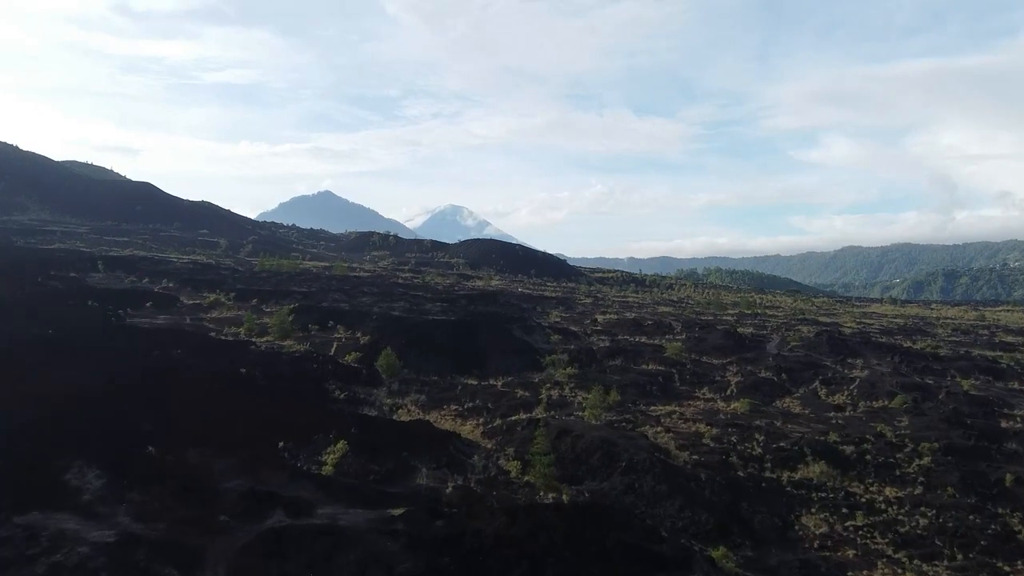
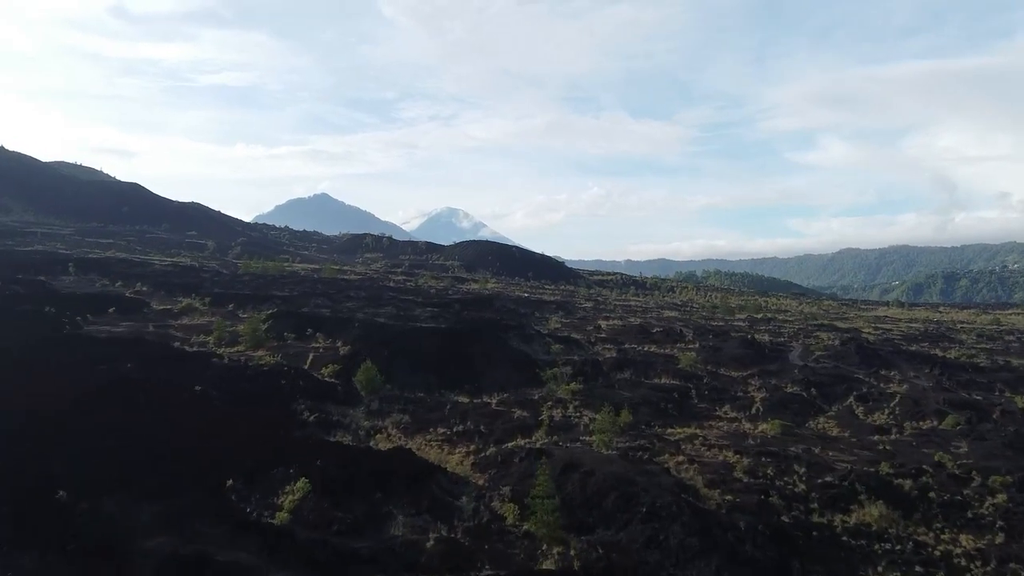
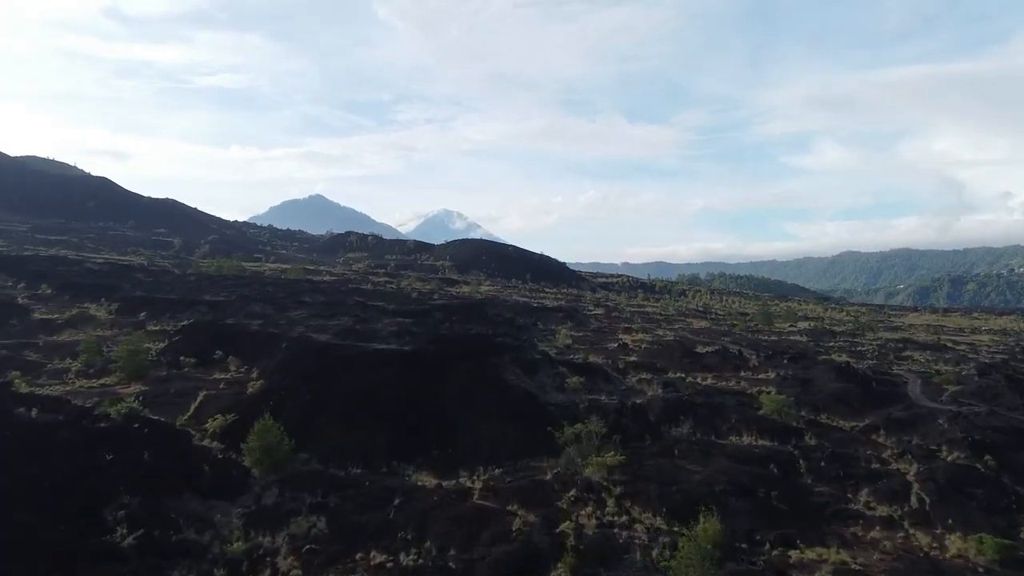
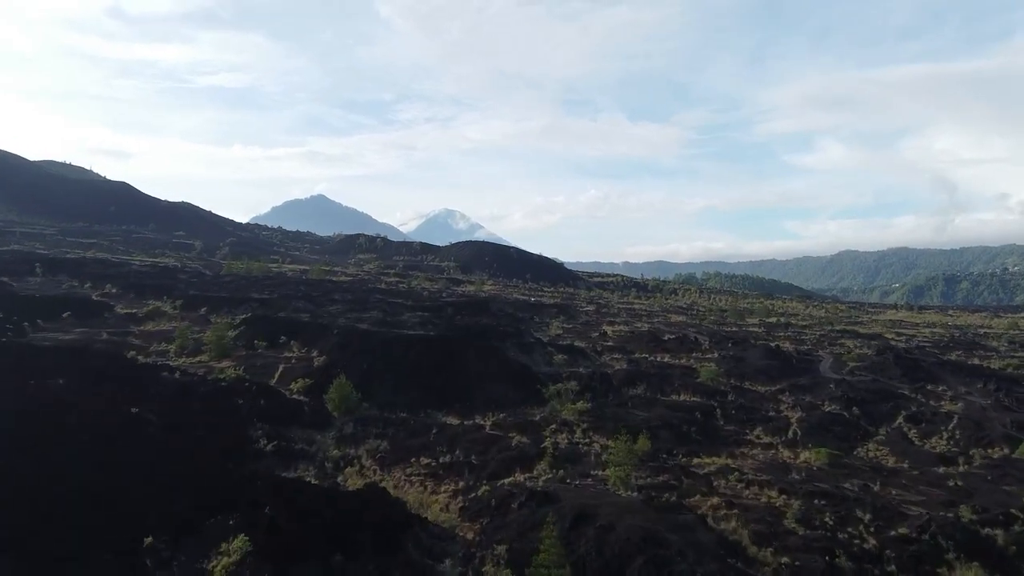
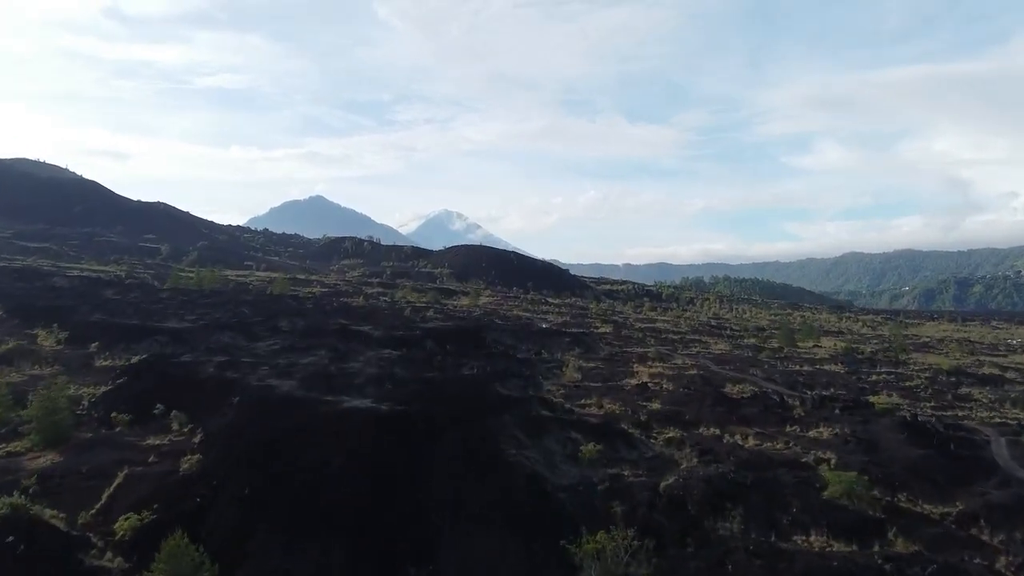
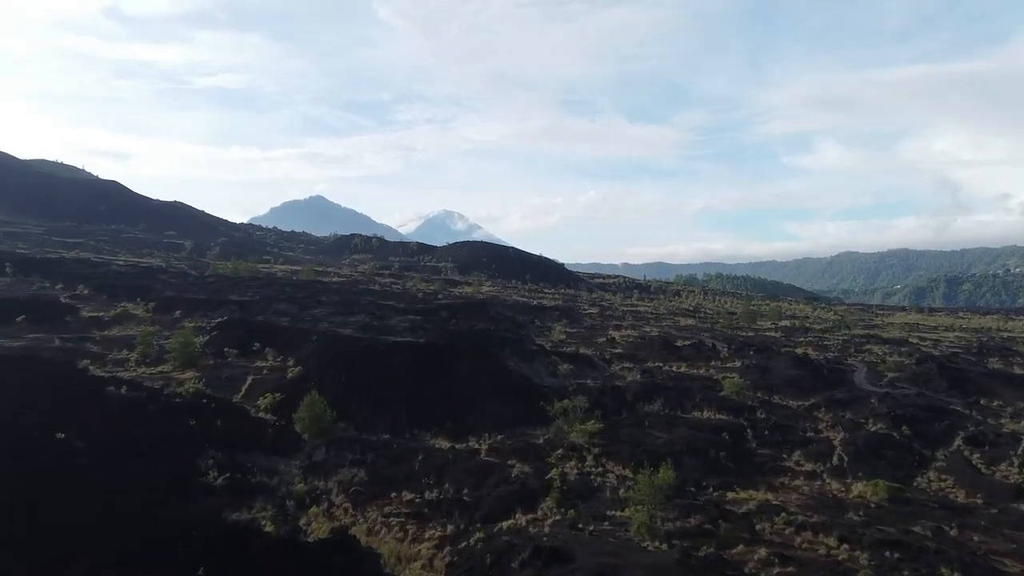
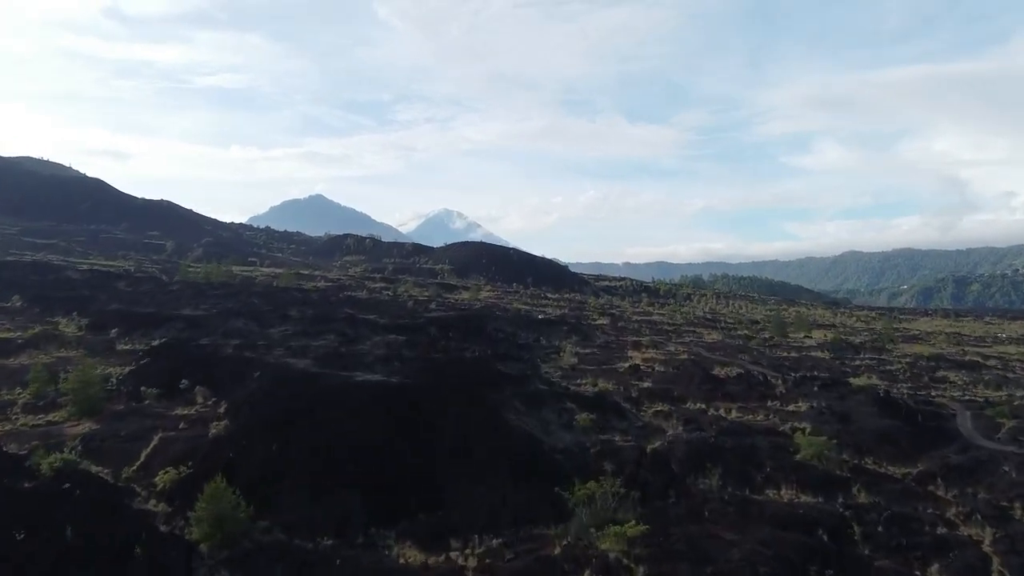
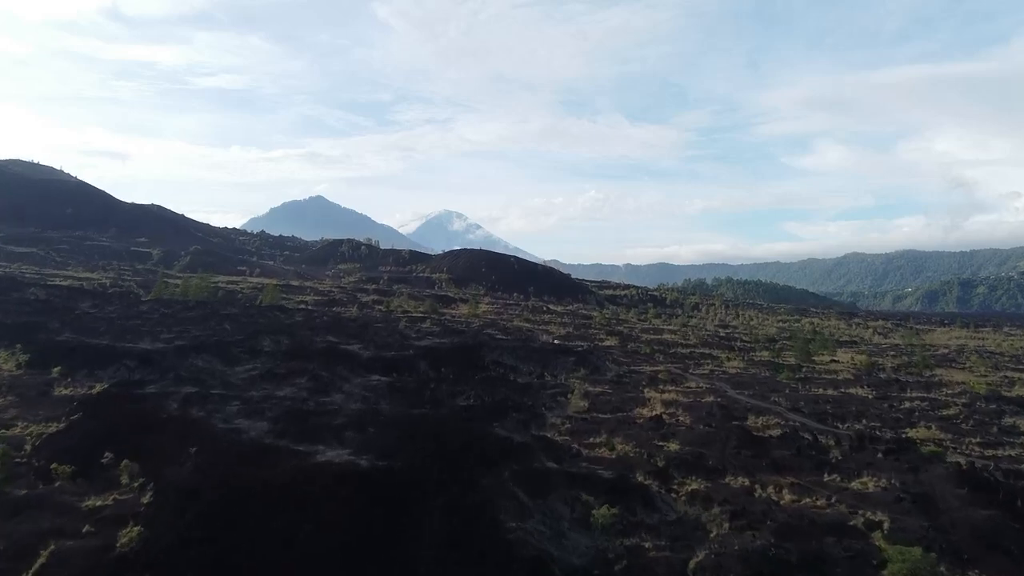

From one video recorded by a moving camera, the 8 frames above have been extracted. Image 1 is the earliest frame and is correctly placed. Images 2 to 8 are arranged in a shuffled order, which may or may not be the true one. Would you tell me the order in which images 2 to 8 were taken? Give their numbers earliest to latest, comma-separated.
2, 4, 6, 3, 7, 5, 8
